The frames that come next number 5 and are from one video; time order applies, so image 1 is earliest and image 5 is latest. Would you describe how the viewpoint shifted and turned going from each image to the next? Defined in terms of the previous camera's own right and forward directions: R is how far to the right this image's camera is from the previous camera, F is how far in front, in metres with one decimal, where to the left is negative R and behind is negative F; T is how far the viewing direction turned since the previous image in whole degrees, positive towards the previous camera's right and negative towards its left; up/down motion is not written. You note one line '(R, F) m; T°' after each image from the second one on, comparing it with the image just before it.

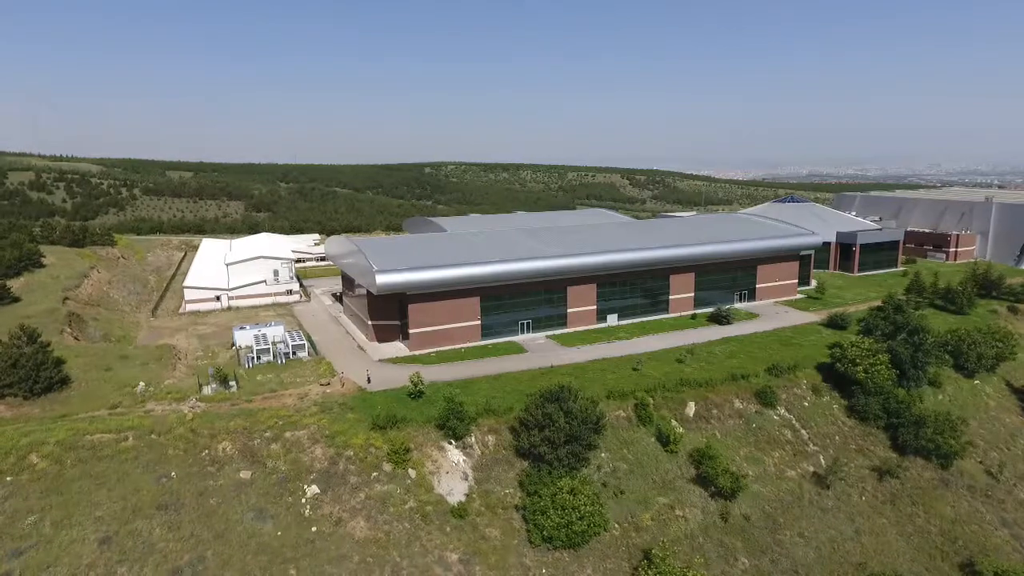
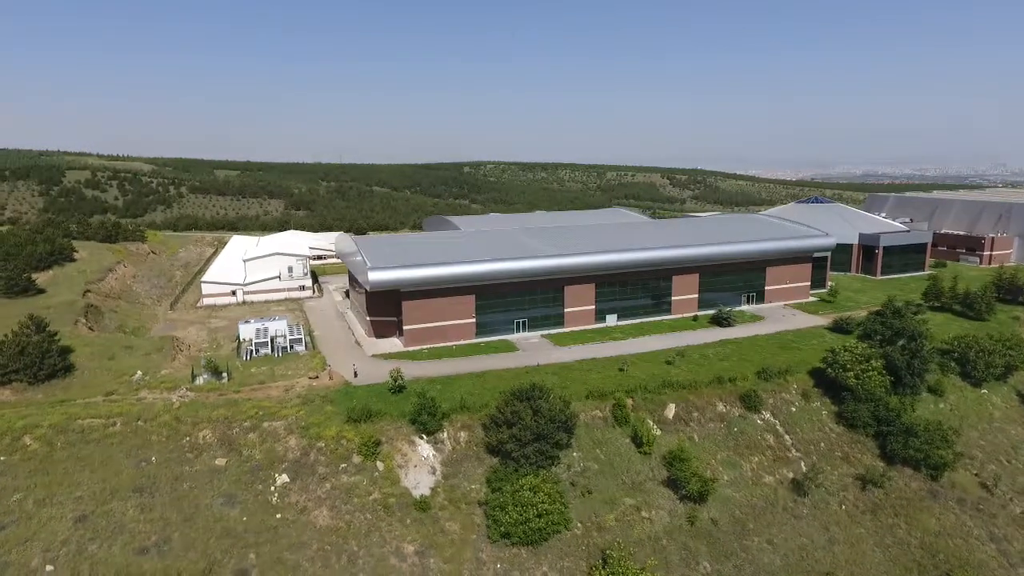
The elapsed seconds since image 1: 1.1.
(+2.4, -0.1) m; -4°
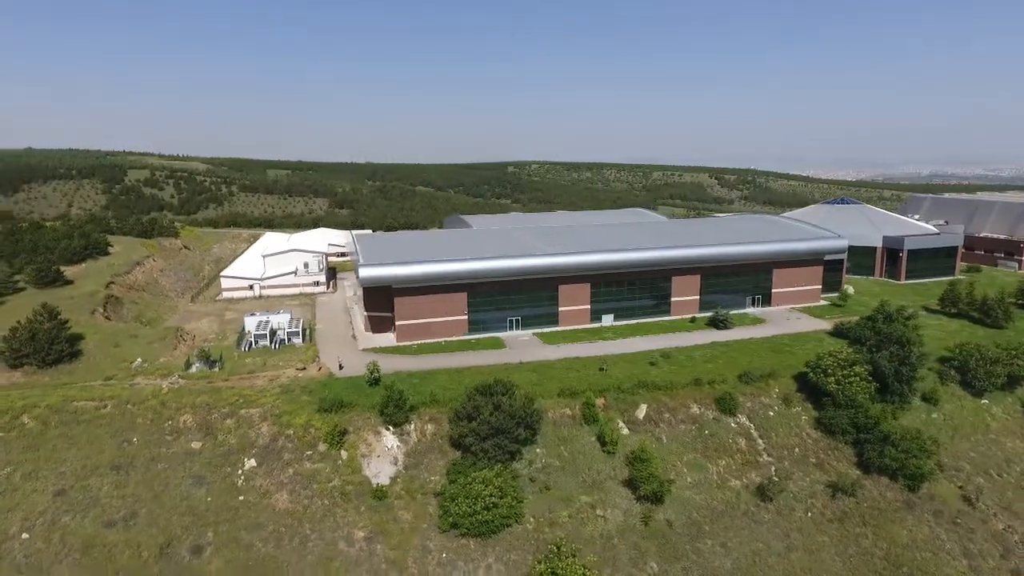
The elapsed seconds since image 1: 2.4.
(+2.9, -0.3) m; -4°
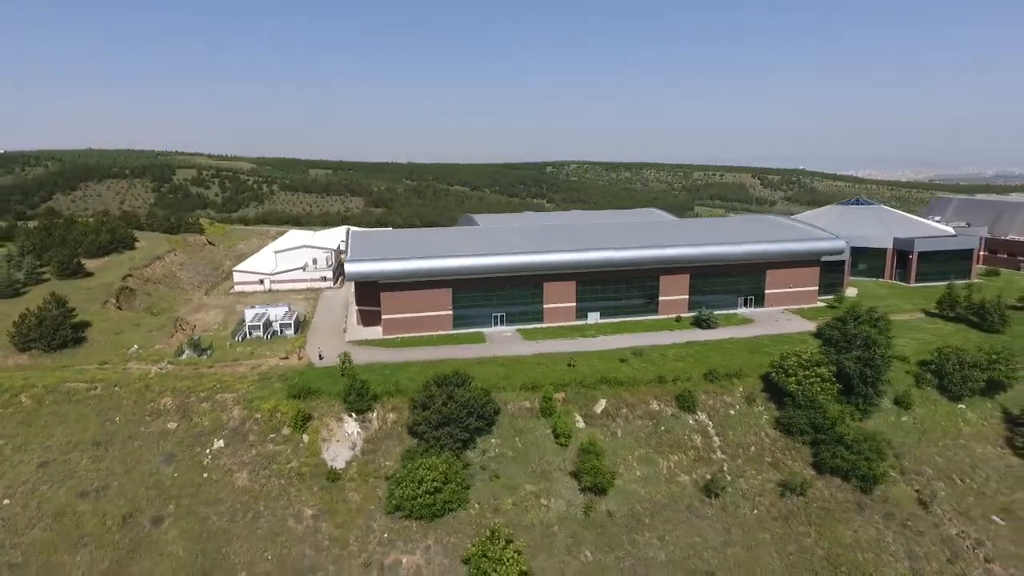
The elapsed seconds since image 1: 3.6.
(+3.1, -0.6) m; -4°
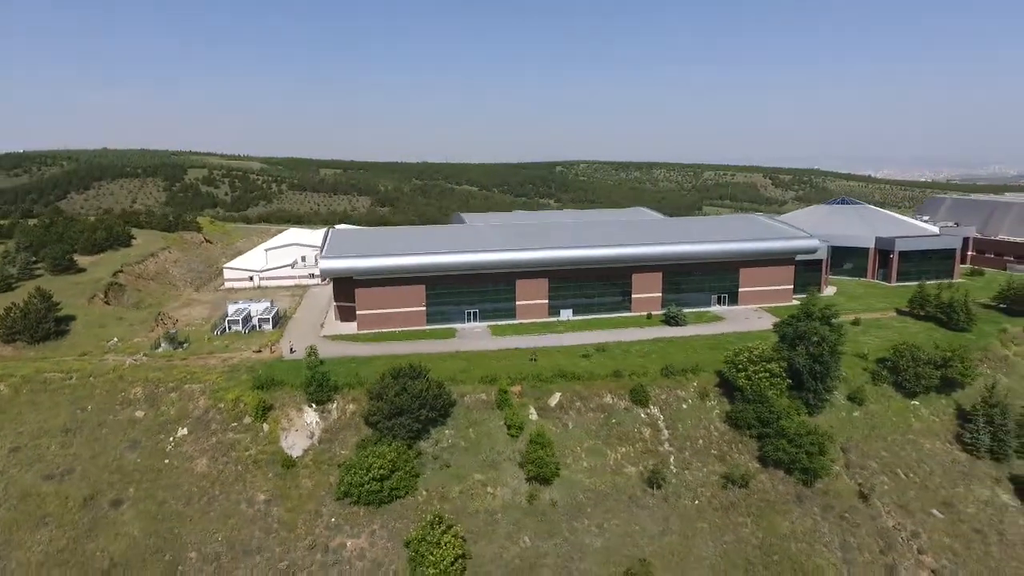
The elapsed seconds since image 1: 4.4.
(+2.3, -0.7) m; -1°
